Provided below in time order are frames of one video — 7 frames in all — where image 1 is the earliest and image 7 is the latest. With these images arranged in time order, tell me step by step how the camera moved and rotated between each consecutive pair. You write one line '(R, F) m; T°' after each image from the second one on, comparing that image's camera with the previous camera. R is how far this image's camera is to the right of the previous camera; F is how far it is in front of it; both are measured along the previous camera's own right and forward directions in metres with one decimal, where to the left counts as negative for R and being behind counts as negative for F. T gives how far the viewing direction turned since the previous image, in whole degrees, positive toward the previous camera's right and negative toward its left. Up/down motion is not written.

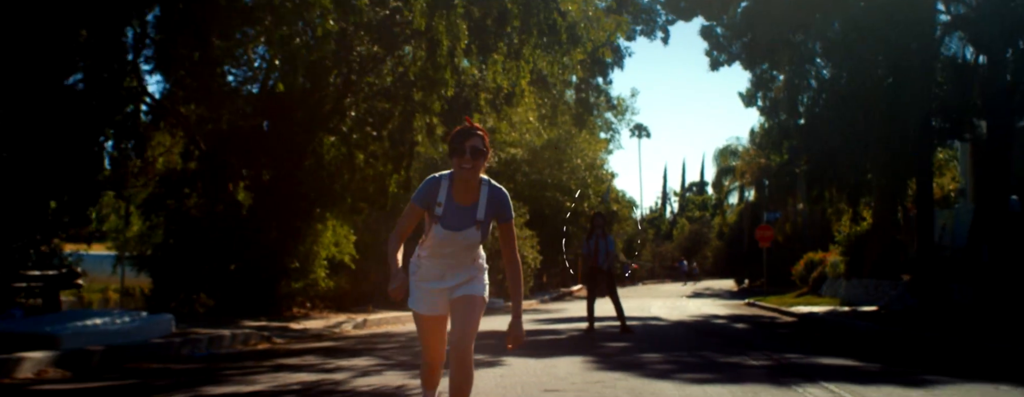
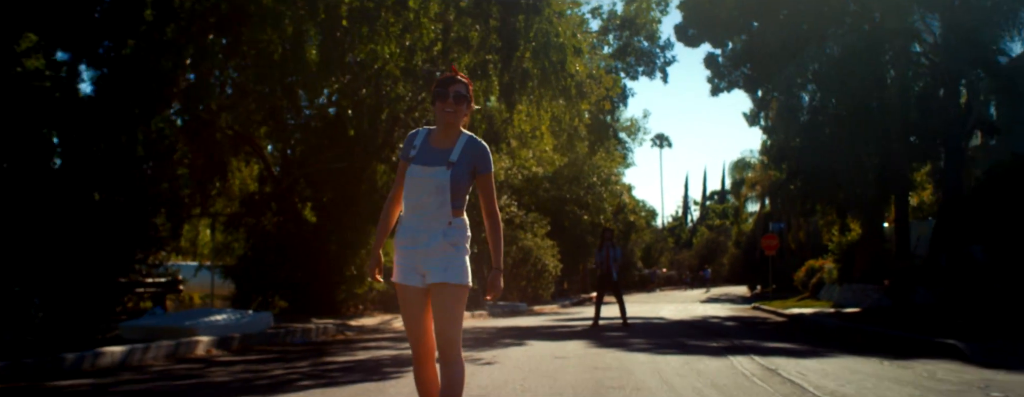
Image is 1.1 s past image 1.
(0.0, -3.0) m; -2°
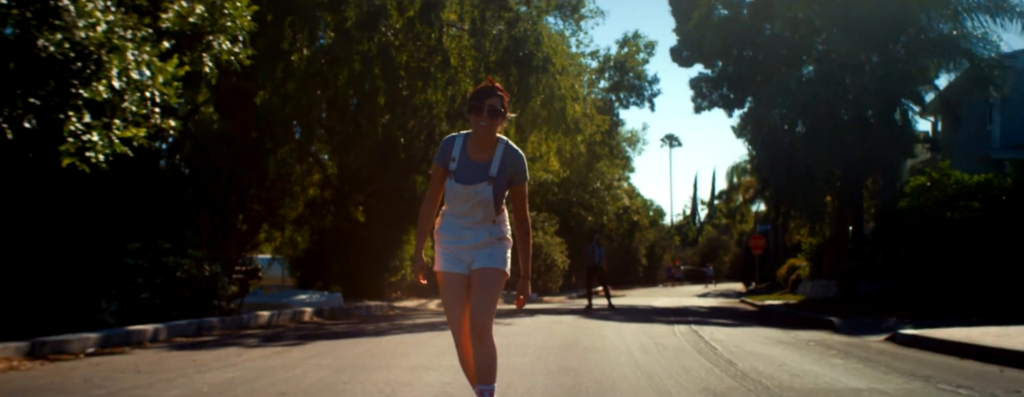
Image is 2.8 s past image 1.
(0.0, -4.3) m; -1°
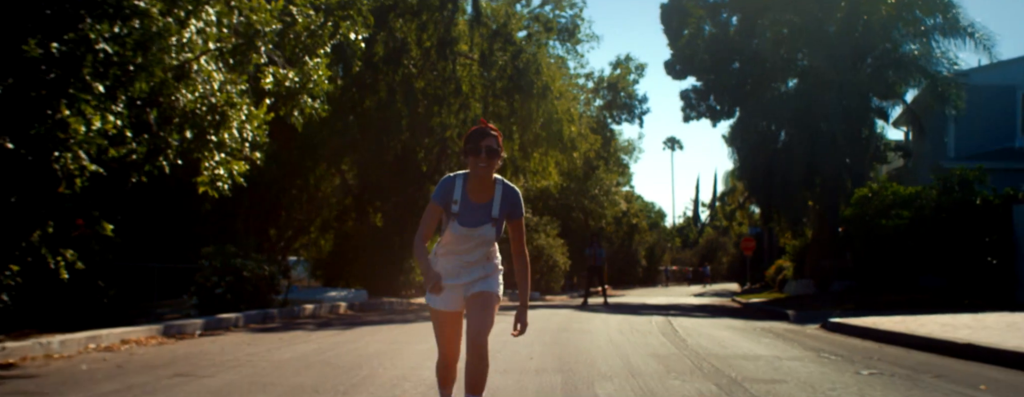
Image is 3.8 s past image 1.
(0.0, -2.5) m; 0°
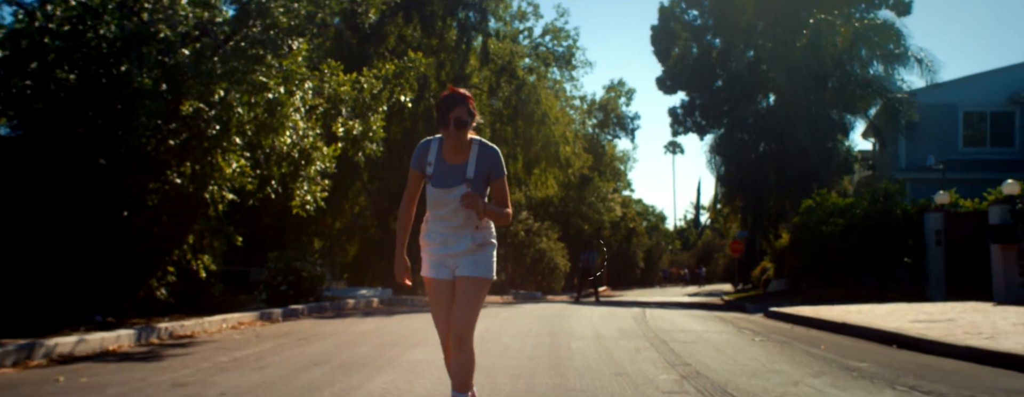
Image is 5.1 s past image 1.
(0.0, -3.4) m; 0°
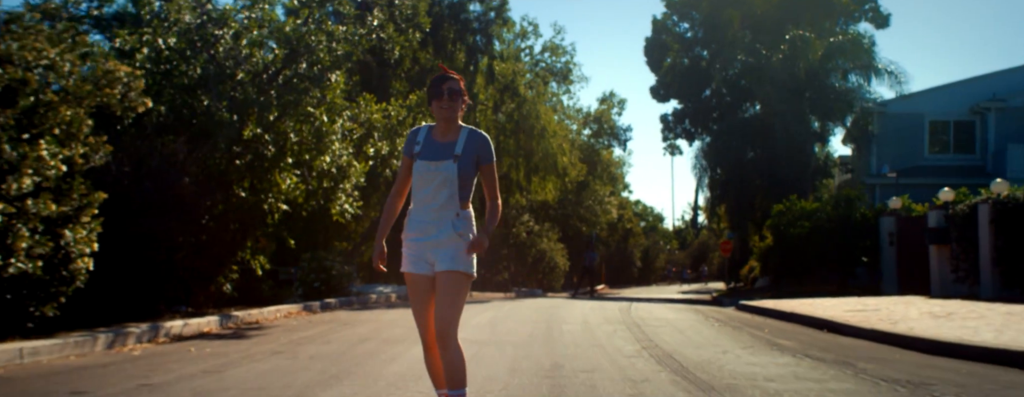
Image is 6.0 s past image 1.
(-0.1, -2.4) m; 0°
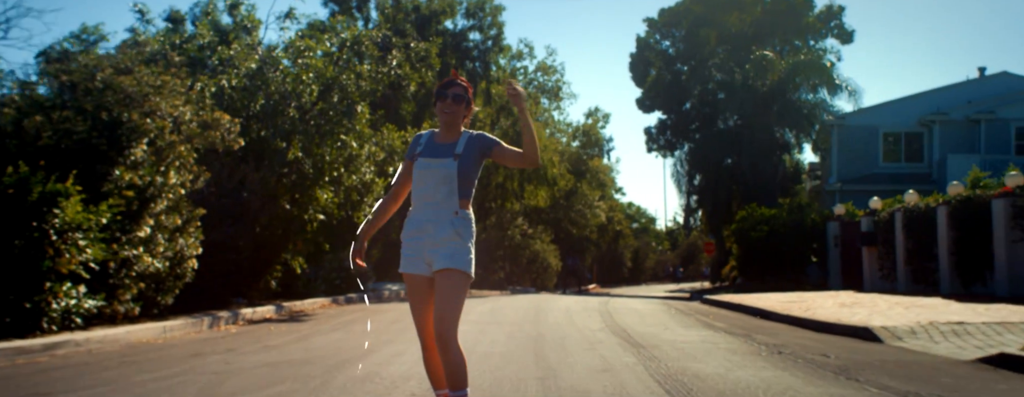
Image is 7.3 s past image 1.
(0.0, -3.0) m; 0°
